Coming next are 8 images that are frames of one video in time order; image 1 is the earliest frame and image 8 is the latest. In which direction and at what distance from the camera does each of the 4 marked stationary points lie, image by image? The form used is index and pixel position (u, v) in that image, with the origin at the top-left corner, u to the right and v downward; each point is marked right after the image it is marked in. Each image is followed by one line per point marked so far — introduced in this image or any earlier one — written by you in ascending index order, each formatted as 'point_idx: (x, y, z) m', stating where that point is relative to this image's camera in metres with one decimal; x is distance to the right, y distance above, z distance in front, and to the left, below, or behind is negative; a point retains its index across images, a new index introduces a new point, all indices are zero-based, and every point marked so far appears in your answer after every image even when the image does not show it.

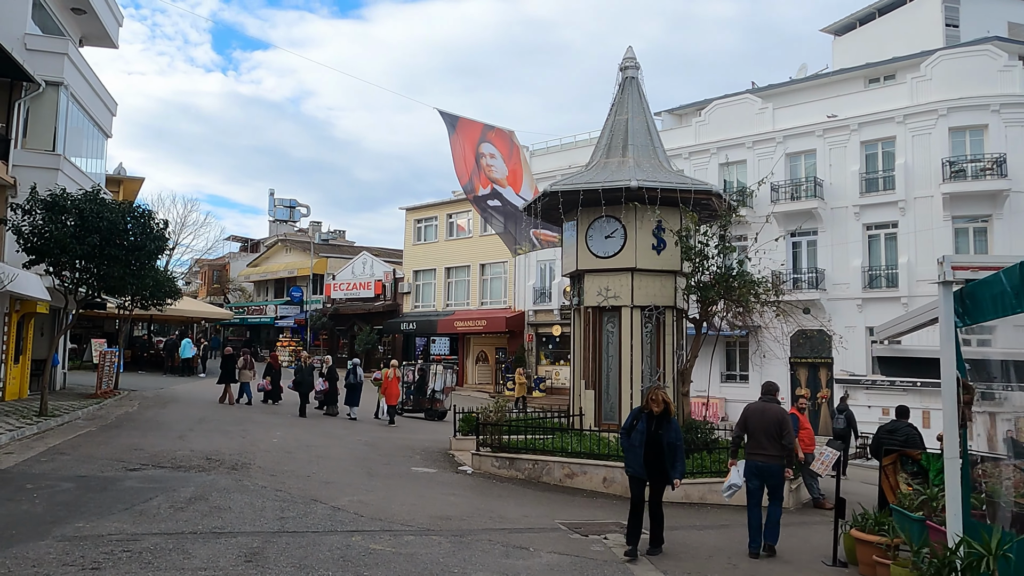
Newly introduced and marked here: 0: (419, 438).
0: (-2.0, -3.3, +16.8) m
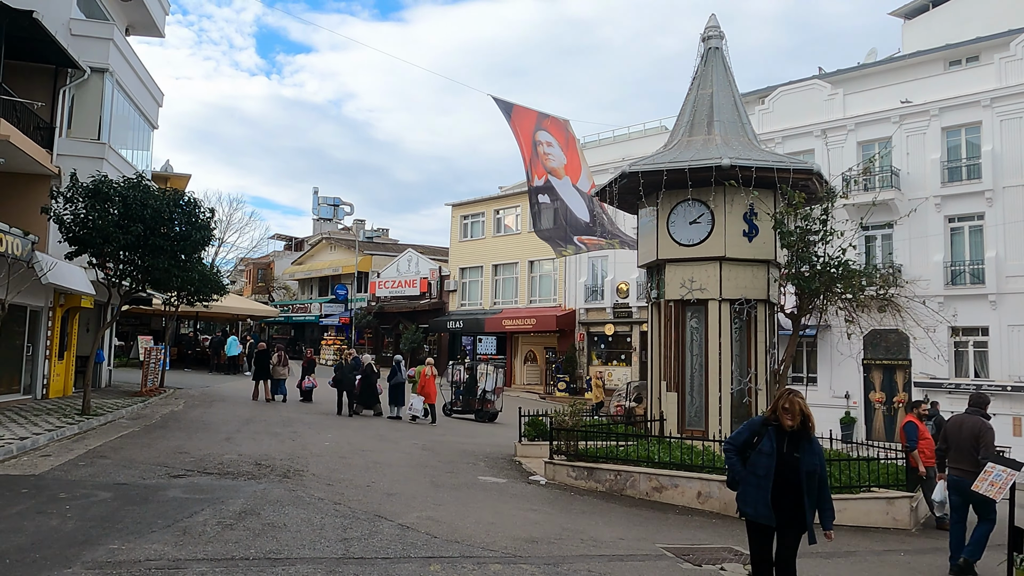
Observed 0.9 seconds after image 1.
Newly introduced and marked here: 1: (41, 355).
0: (-0.6, -3.2, +15.6) m
1: (-11.2, -1.6, +18.2) m
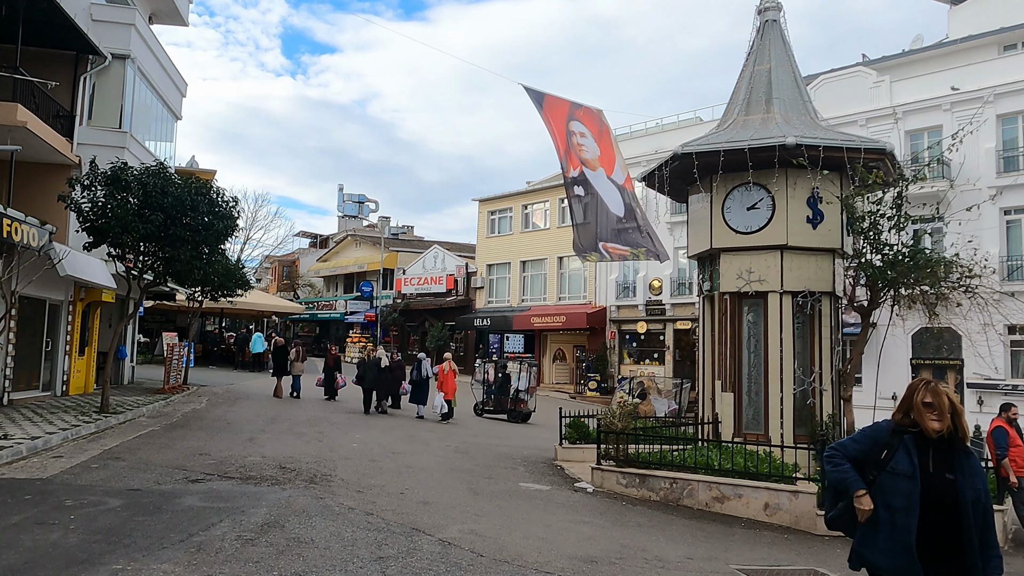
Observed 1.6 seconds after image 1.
0: (+0.1, -3.0, +14.7) m
1: (-10.4, -1.4, +17.6) m
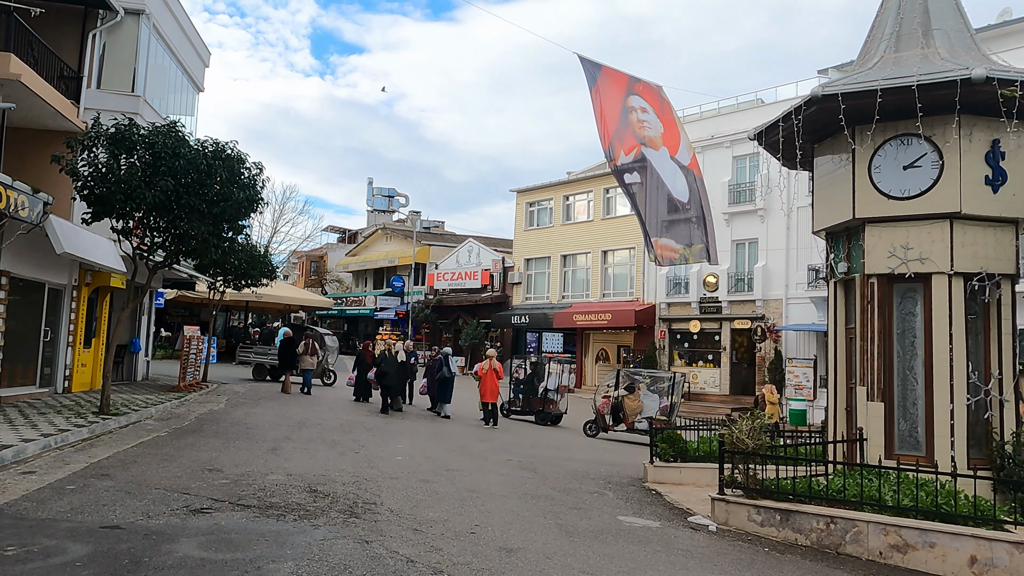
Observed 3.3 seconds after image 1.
0: (+1.2, -2.8, +12.2) m
1: (-9.1, -1.1, +15.5) m
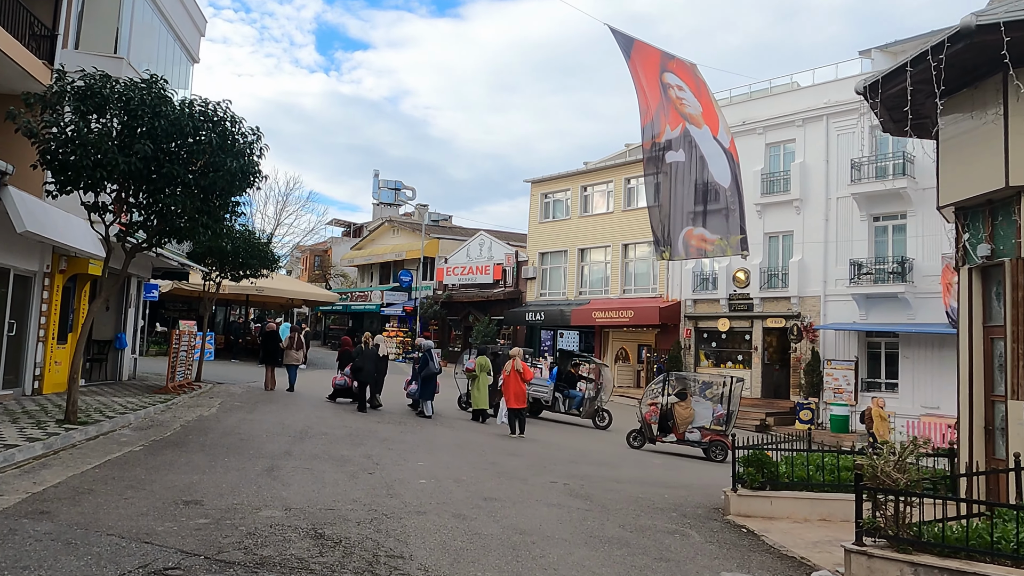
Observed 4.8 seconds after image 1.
0: (+1.8, -2.6, +10.3) m
1: (-8.5, -0.9, +13.6) m
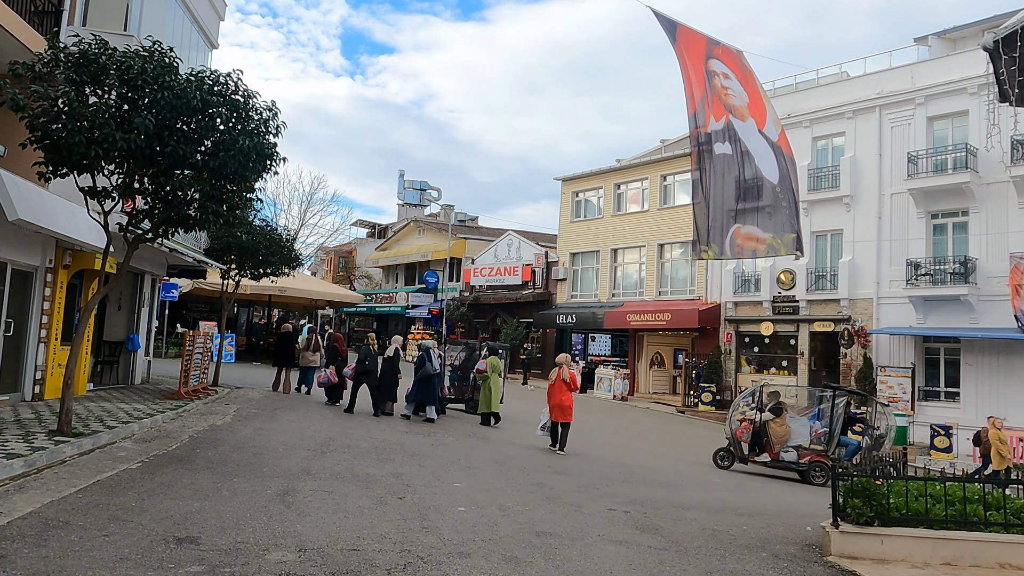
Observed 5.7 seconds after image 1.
0: (+2.4, -2.6, +8.9) m
1: (-7.8, -0.8, +12.5) m
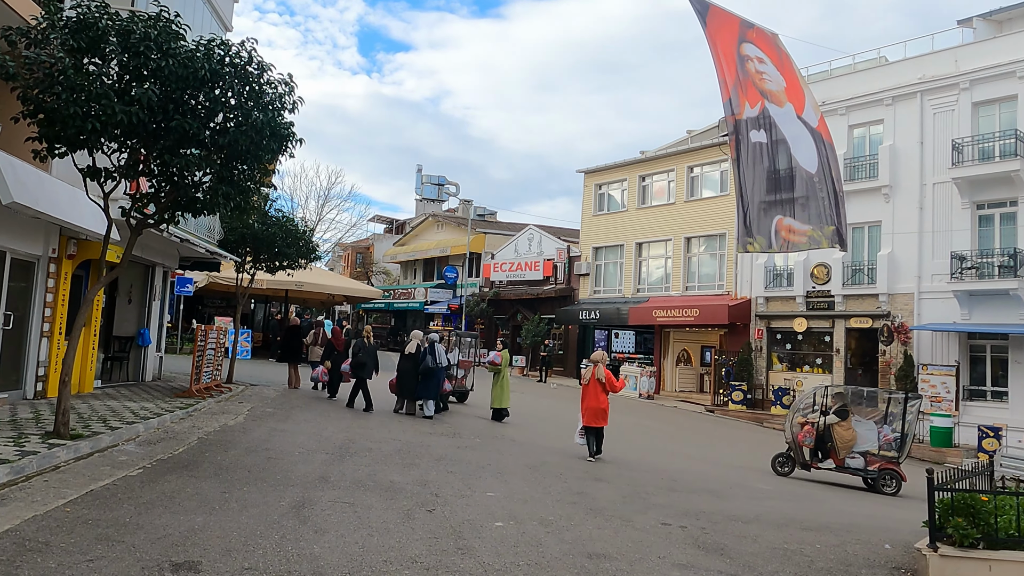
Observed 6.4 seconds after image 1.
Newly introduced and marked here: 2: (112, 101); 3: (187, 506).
0: (+2.8, -2.5, +7.9) m
1: (-7.3, -0.7, +11.7) m
2: (-4.2, +1.9, +8.1) m
3: (-2.7, -1.8, +6.4) m
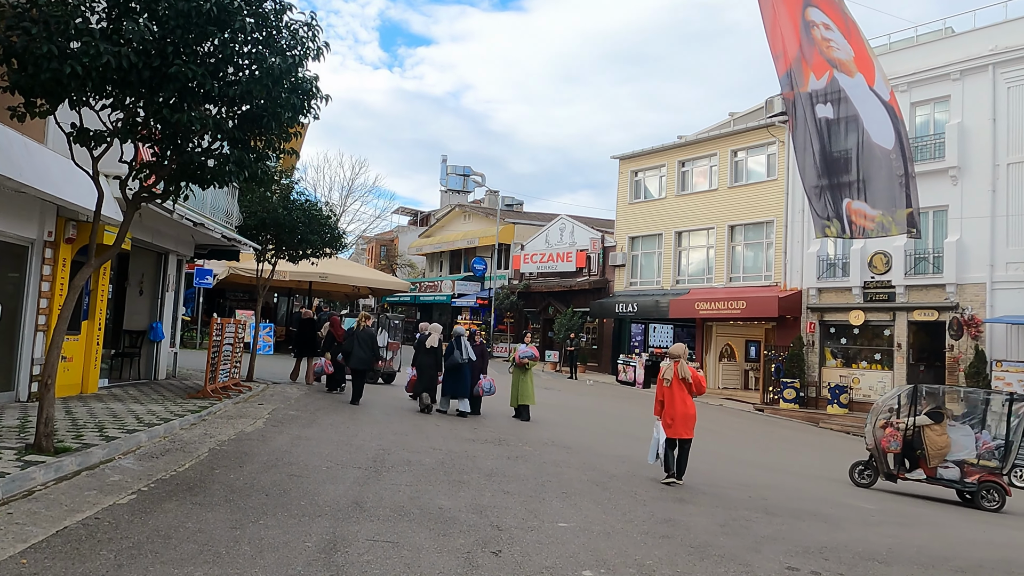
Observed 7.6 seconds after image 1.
0: (+3.5, -2.3, +6.3) m
1: (-6.6, -0.5, +10.4) m
2: (-3.6, +2.1, +6.6) m
3: (-2.1, -1.7, +4.9) m
